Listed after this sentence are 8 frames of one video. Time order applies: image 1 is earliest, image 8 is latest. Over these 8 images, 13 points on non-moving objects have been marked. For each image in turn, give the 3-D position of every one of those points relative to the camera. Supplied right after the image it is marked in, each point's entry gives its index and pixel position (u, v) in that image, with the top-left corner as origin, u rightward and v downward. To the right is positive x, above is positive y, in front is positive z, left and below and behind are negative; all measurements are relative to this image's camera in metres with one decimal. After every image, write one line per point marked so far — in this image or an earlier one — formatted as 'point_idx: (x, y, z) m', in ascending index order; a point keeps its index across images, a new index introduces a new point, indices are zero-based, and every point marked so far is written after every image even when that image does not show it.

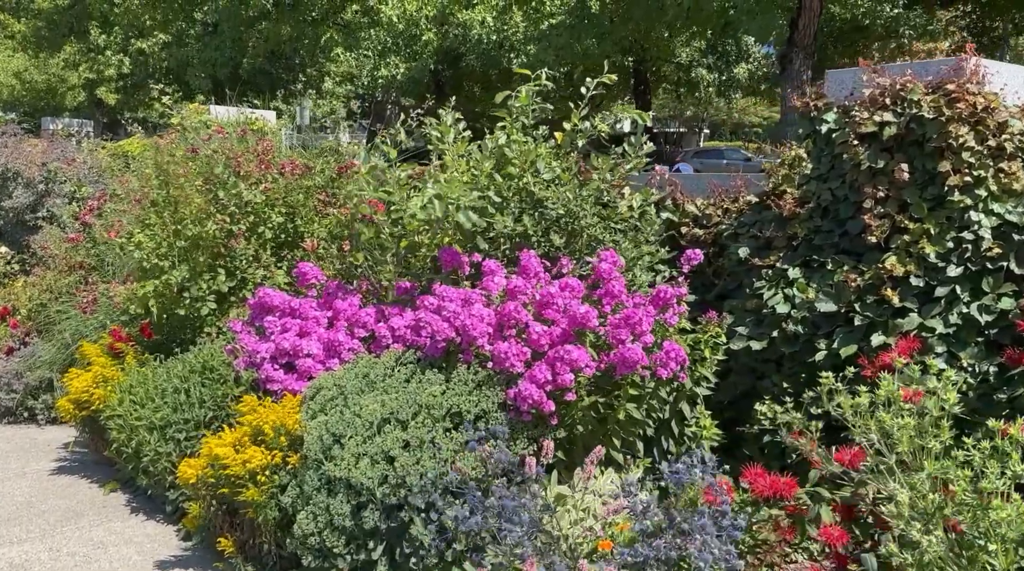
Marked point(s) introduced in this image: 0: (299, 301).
0: (-1.0, -0.1, +5.0) m
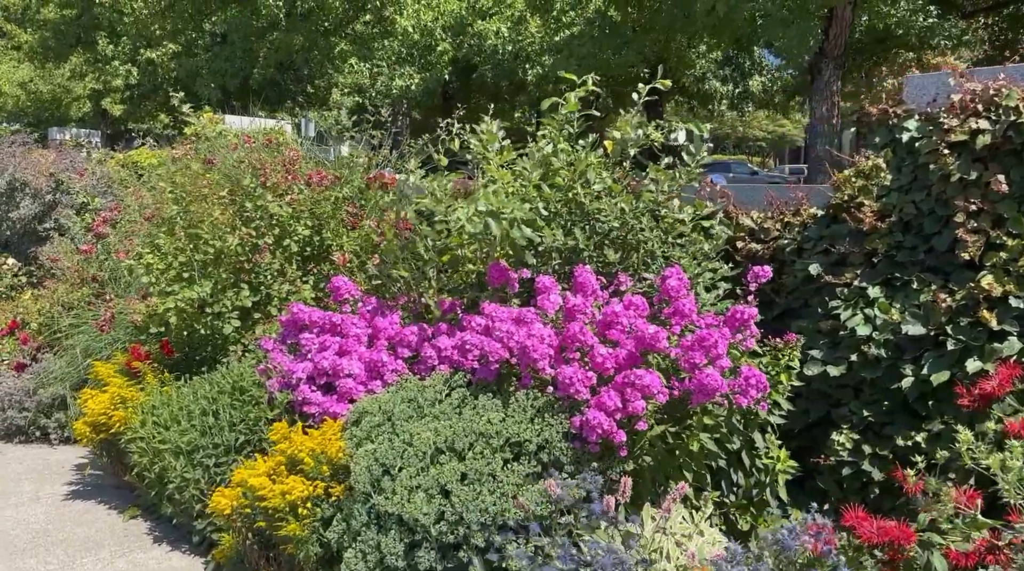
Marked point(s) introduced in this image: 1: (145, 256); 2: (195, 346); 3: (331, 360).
0: (-0.8, -0.1, +4.7) m
1: (-2.1, +0.2, +6.1) m
2: (-1.8, -0.3, +6.0) m
3: (-0.8, -0.3, +4.5) m
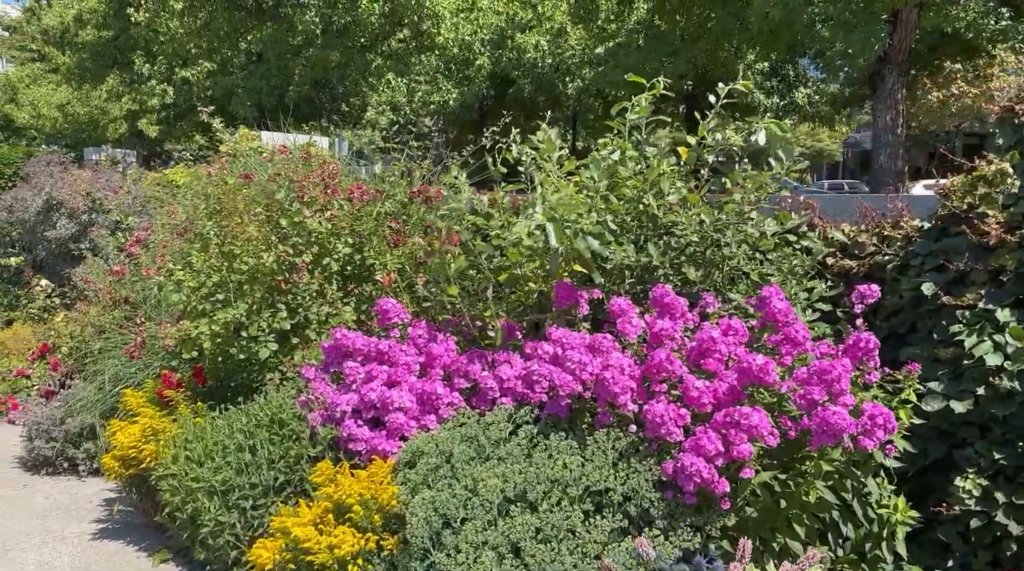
0: (-0.5, -0.2, +4.2) m
1: (-1.8, 0.0, +5.7) m
2: (-1.5, -0.5, +5.6) m
3: (-0.5, -0.4, +4.1) m
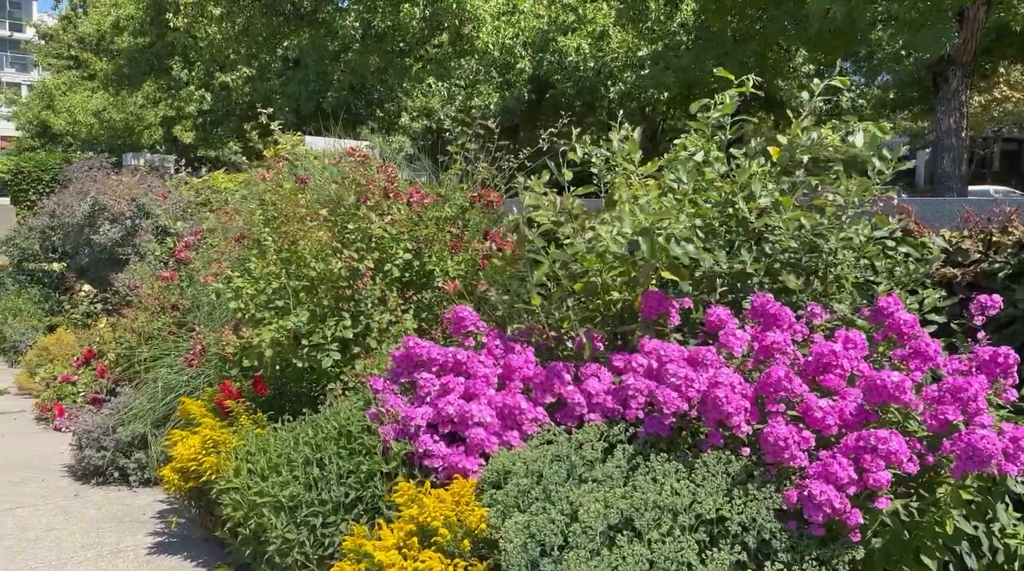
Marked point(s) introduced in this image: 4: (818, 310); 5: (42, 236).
0: (-0.2, -0.3, +4.0) m
1: (-1.5, 0.0, +5.5) m
2: (-1.1, -0.5, +5.4) m
3: (-0.2, -0.4, +3.9) m
4: (+1.0, -0.1, +3.6) m
5: (-5.4, +0.6, +12.0) m
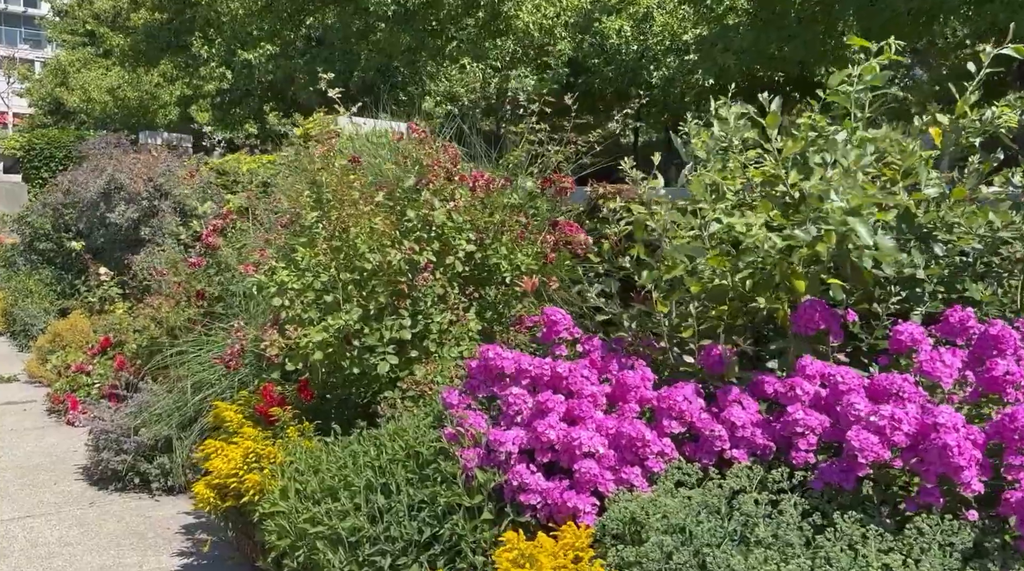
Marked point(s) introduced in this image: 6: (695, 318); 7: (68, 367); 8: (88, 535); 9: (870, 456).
0: (+0.2, -0.3, +3.4) m
1: (-1.1, +0.1, +4.9) m
2: (-0.8, -0.5, +4.8) m
3: (+0.2, -0.4, +3.2) m
4: (+1.4, -0.1, +2.9) m
5: (-5.0, +0.8, +11.4) m
6: (+0.6, -0.1, +3.5) m
7: (-3.9, -0.7, +9.1) m
8: (-2.2, -1.3, +5.3) m
9: (+0.8, -0.4, +2.6) m
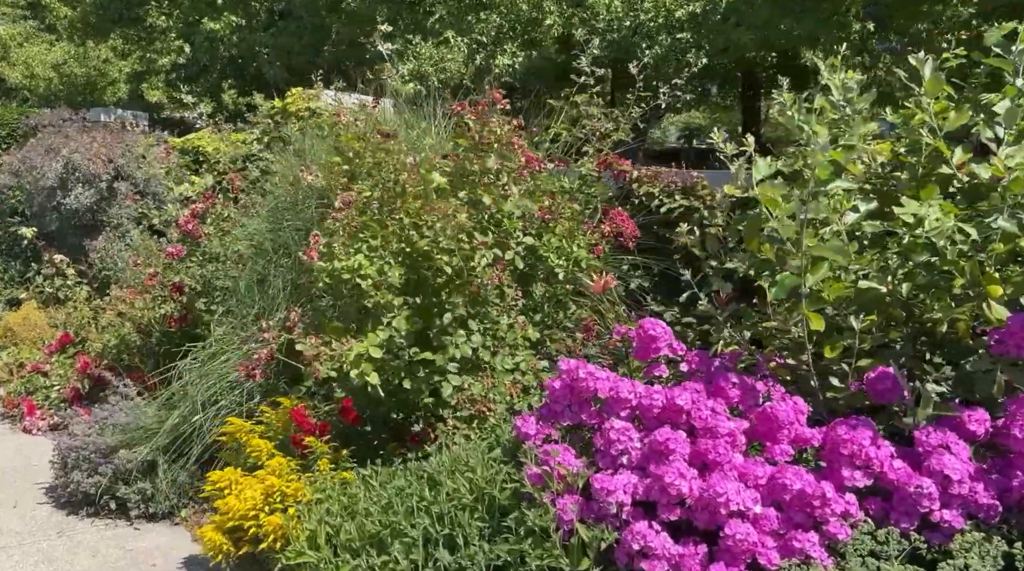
0: (+0.5, -0.3, +2.7) m
1: (-0.9, +0.1, +4.1) m
2: (-0.5, -0.5, +4.0) m
3: (+0.4, -0.5, +2.5) m
4: (+1.7, -0.1, +2.3) m
5: (-5.1, +0.9, +10.4) m
6: (+0.9, -0.1, +2.8) m
7: (-3.9, -0.6, +8.2) m
8: (-2.0, -1.3, +4.5) m
9: (+1.2, -0.4, +1.9) m
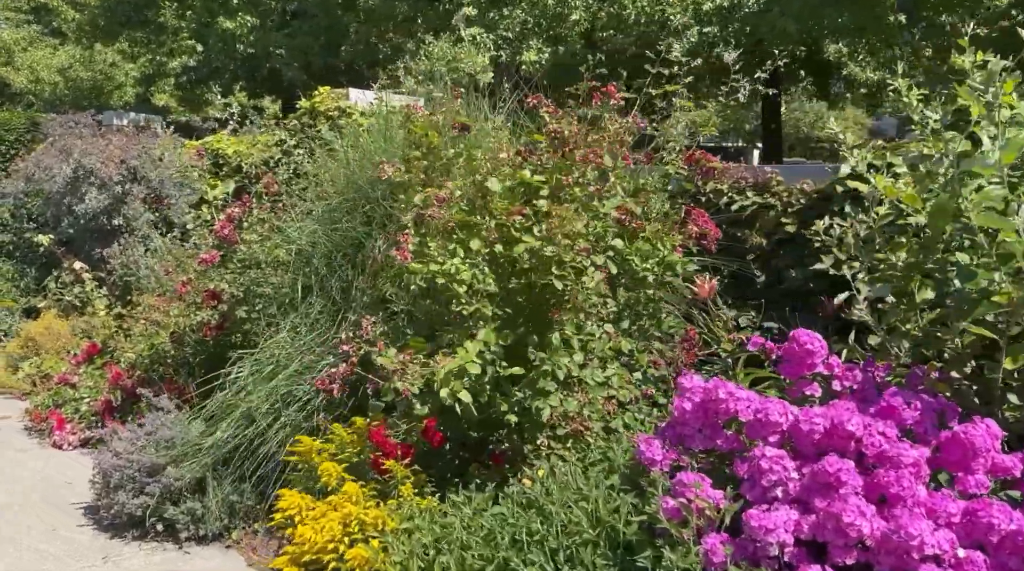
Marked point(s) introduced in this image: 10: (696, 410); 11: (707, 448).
0: (+0.8, -0.3, +2.4) m
1: (-0.5, 0.0, +3.8) m
2: (-0.2, -0.5, +3.7) m
3: (+0.8, -0.5, +2.2) m
4: (+2.0, -0.1, +2.0) m
5: (-4.8, +0.8, +10.1) m
6: (+1.2, -0.1, +2.5) m
7: (-3.5, -0.7, +7.9) m
8: (-1.6, -1.3, +4.2) m
9: (+1.5, -0.4, +1.6) m
10: (+0.5, -0.3, +2.6) m
11: (+0.5, -0.4, +2.6) m
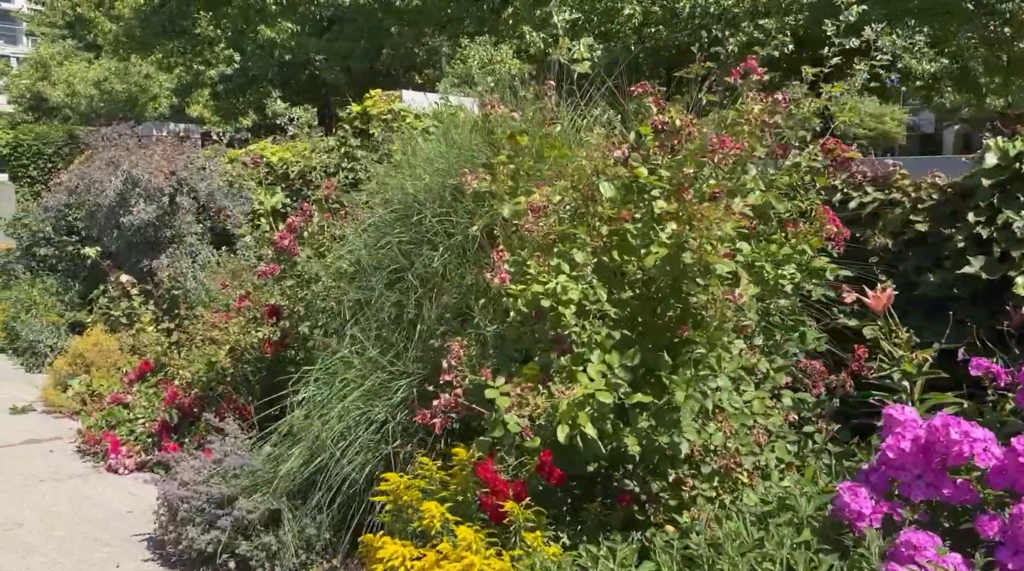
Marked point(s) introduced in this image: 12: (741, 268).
0: (+1.1, -0.3, +1.9) m
1: (-0.1, 0.0, +3.4) m
2: (+0.2, -0.5, +3.3) m
3: (+1.1, -0.5, +1.7) m
4: (+2.4, -0.1, +1.5) m
5: (-4.2, +0.7, +9.8) m
6: (+1.6, -0.2, +2.1) m
7: (-3.0, -0.8, +7.6) m
8: (-1.2, -1.4, +3.8) m
9: (+1.8, -0.4, +1.1) m
10: (+0.9, -0.3, +2.2) m
11: (+0.9, -0.4, +2.2) m
12: (+0.6, +0.1, +3.2) m
